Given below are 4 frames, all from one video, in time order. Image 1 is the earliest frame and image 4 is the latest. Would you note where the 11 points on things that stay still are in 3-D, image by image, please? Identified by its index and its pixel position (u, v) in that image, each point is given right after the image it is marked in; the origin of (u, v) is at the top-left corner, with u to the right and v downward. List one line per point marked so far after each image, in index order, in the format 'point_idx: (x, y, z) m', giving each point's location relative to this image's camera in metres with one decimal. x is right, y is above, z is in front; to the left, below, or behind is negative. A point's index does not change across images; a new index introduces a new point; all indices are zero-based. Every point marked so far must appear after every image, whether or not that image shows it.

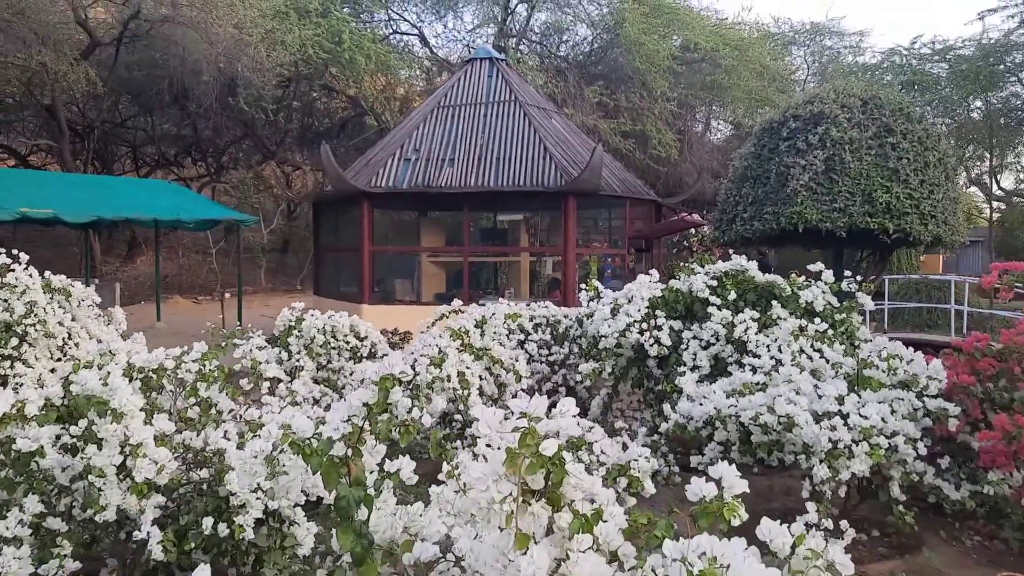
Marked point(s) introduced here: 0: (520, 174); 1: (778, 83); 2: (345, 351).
0: (+0.1, +1.4, +10.4) m
1: (+5.8, +4.5, +18.8) m
2: (-1.1, -0.4, +5.5) m
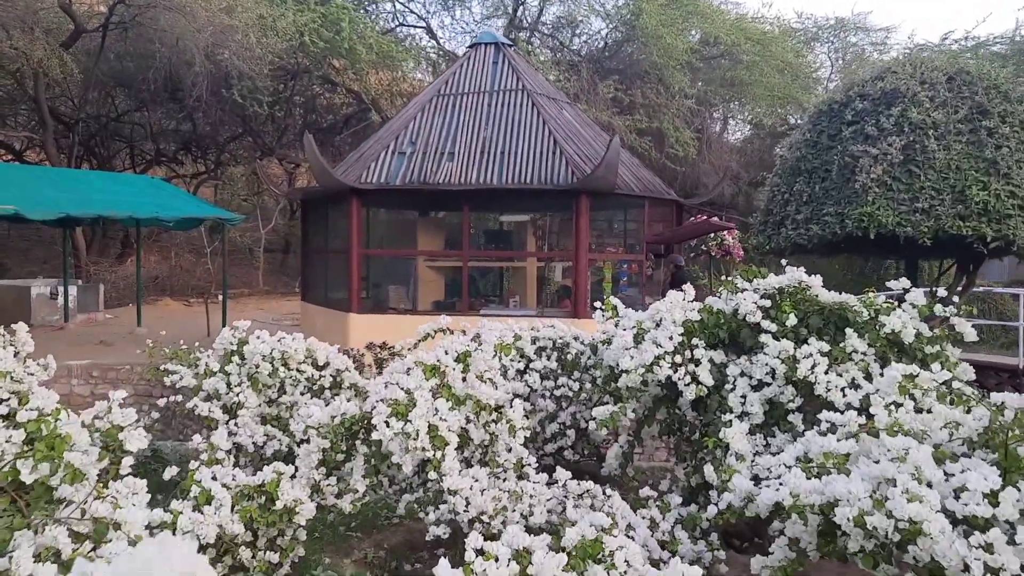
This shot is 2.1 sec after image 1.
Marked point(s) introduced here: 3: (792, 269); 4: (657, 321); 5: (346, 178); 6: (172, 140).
0: (+0.2, +1.3, +9.2) m
1: (+6.0, +4.3, +17.6) m
2: (-1.1, -0.5, +4.4) m
3: (+1.4, +0.1, +4.2) m
4: (+0.7, -0.2, +4.1) m
5: (-1.8, +1.2, +9.2) m
6: (-7.9, +3.4, +19.2) m
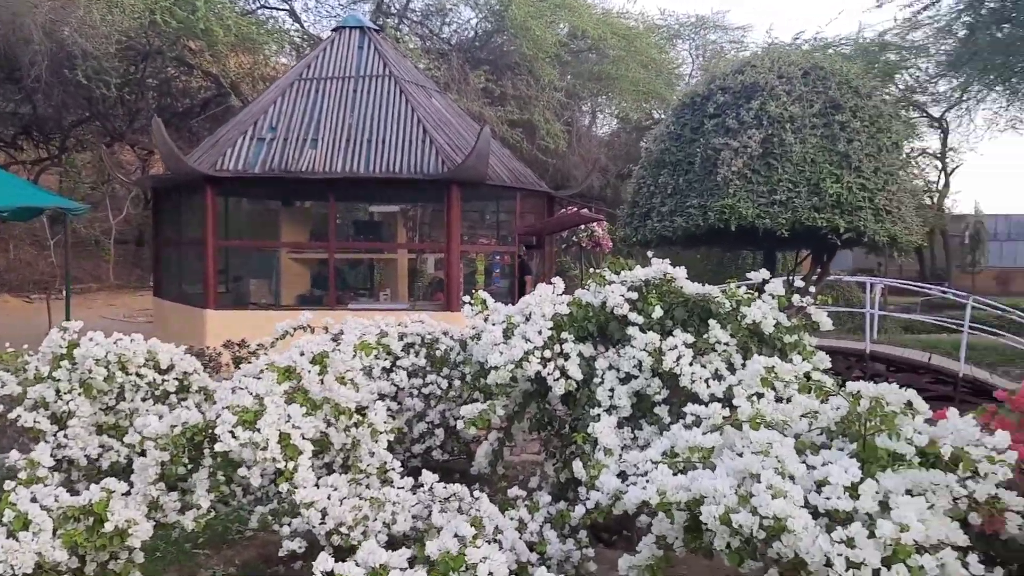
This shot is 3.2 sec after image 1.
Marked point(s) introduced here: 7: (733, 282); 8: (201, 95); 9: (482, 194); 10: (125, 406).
0: (-1.2, +1.4, +9.0) m
1: (+3.3, +4.6, +18.1) m
2: (-1.8, -0.5, +4.1) m
3: (+0.7, +0.1, +4.2) m
4: (+0.1, -0.1, +3.9) m
5: (-3.2, +1.3, +8.7) m
6: (-10.7, +3.5, +17.7) m
7: (+1.1, 0.0, +4.1) m
8: (-6.7, +4.2, +18.0) m
9: (-0.3, +1.0, +9.3) m
10: (-1.8, -0.6, +4.0) m
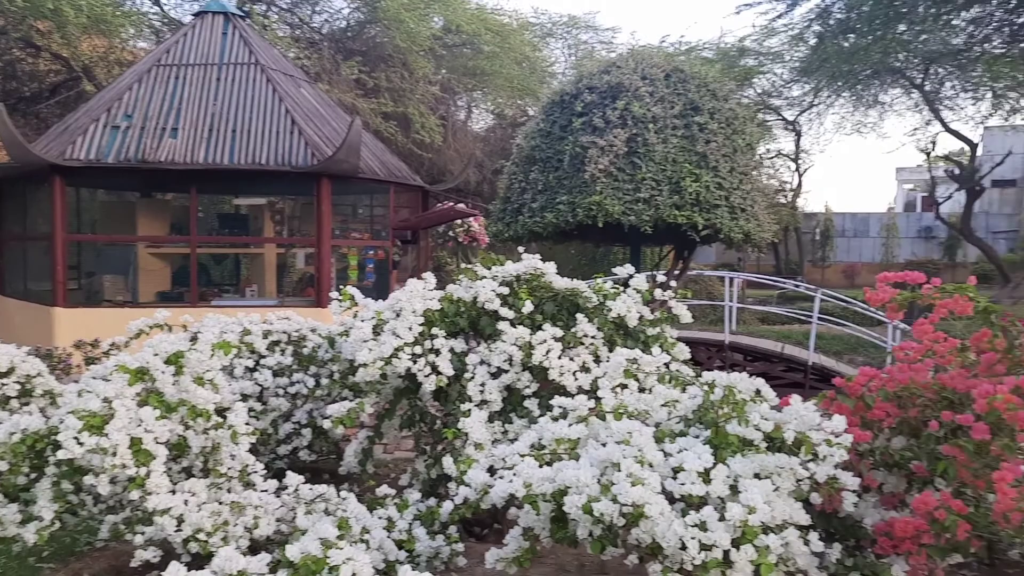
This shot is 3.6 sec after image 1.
0: (-2.6, +1.4, +8.7) m
1: (+0.6, +4.7, +18.3) m
2: (-2.4, -0.5, +3.8) m
3: (+0.1, +0.2, +4.2) m
4: (-0.5, -0.1, +3.9) m
5: (-4.5, +1.3, +8.1) m
6: (-13.2, +3.5, +15.9) m
7: (+0.4, +0.1, +4.2) m
8: (-9.3, +4.2, +16.9) m
9: (-1.7, +1.1, +9.1) m
10: (-2.4, -0.5, +3.7) m
